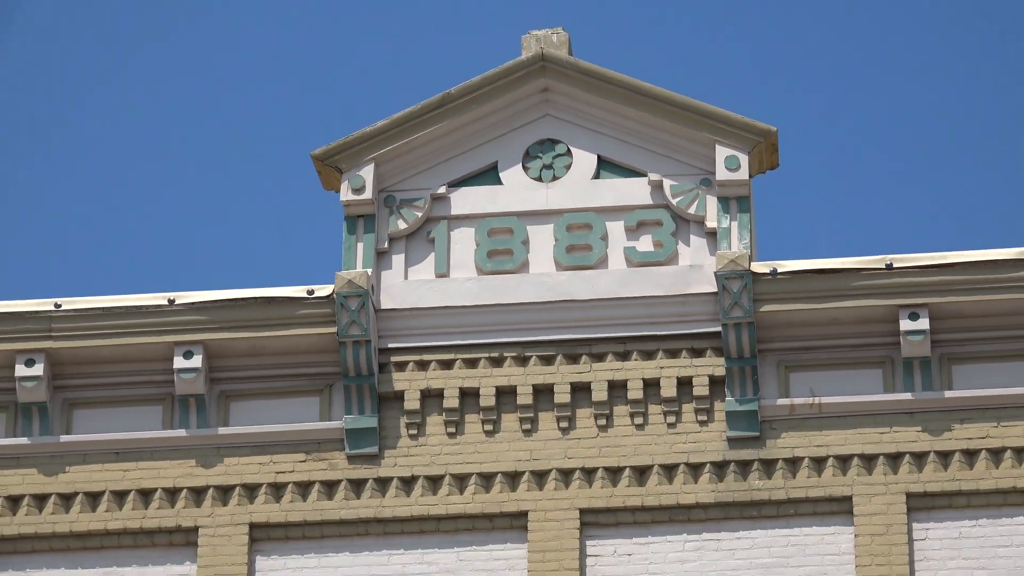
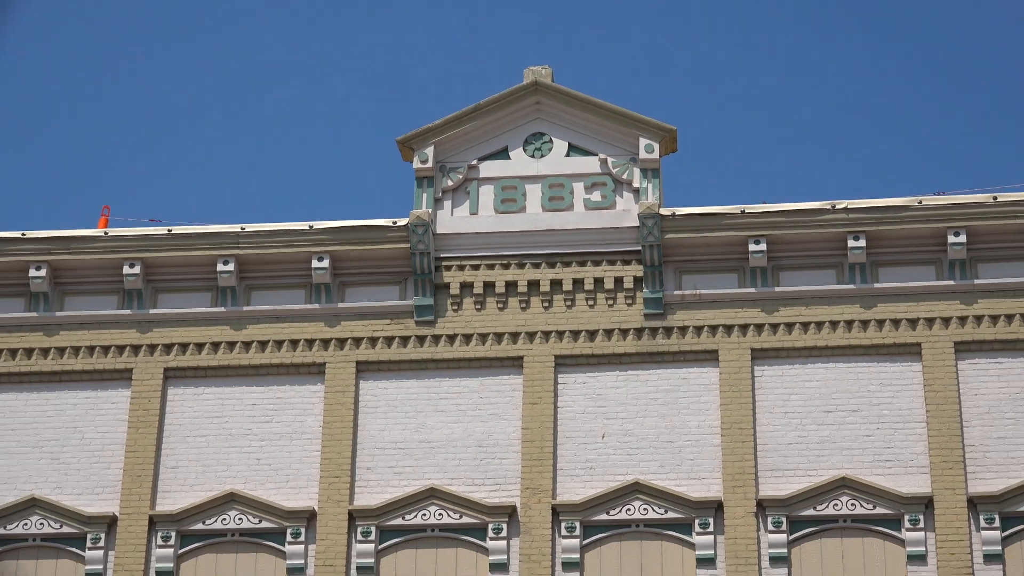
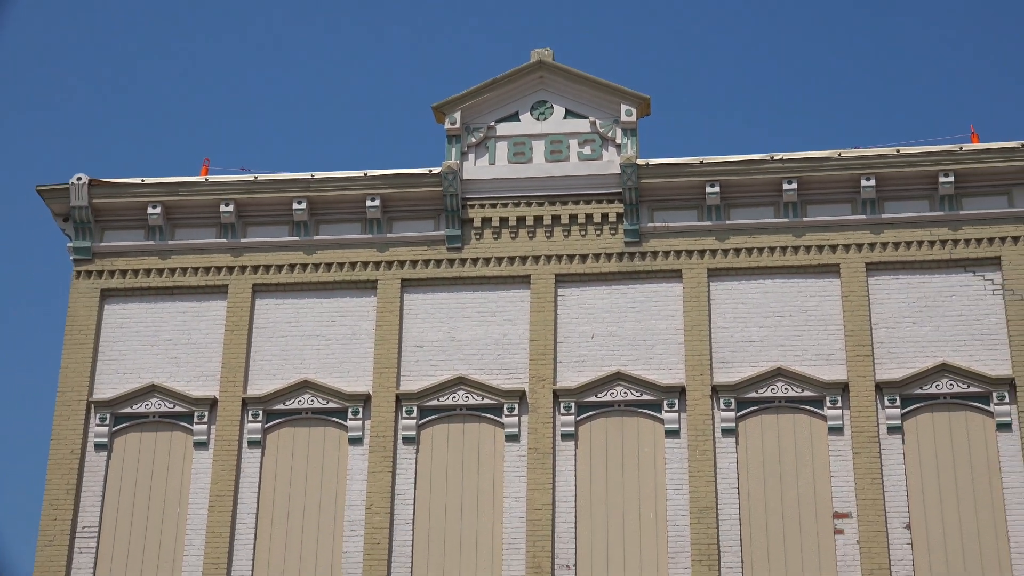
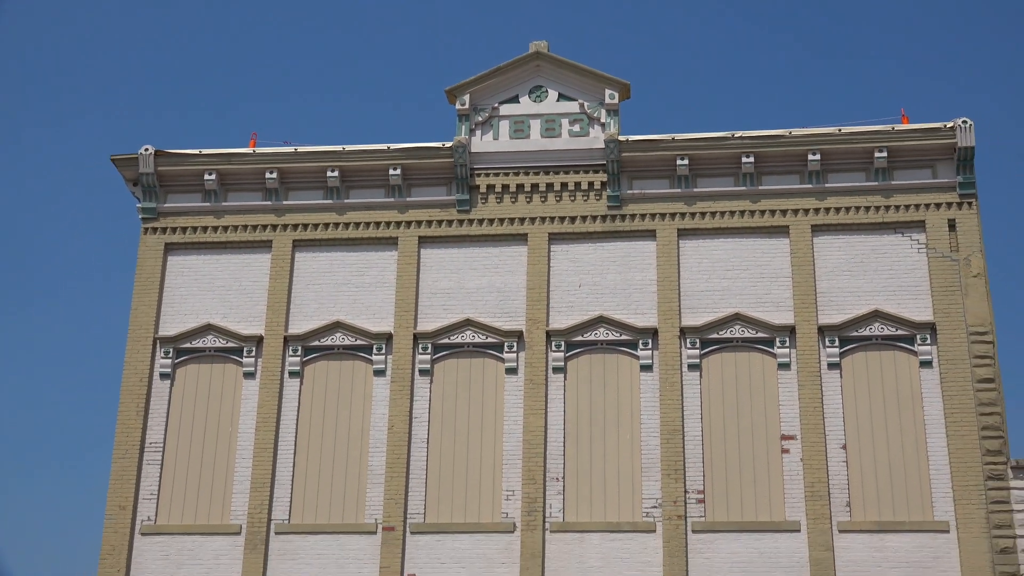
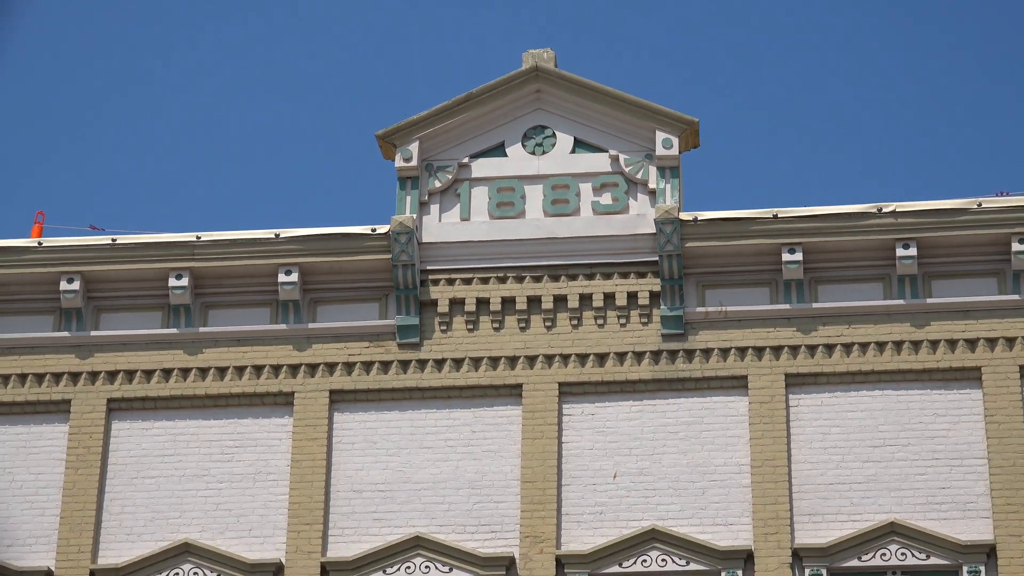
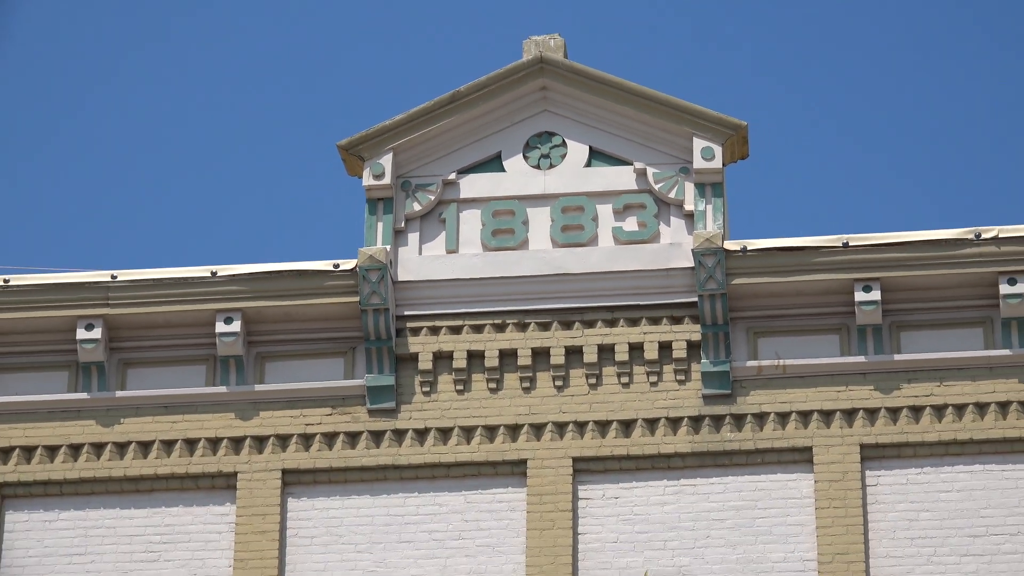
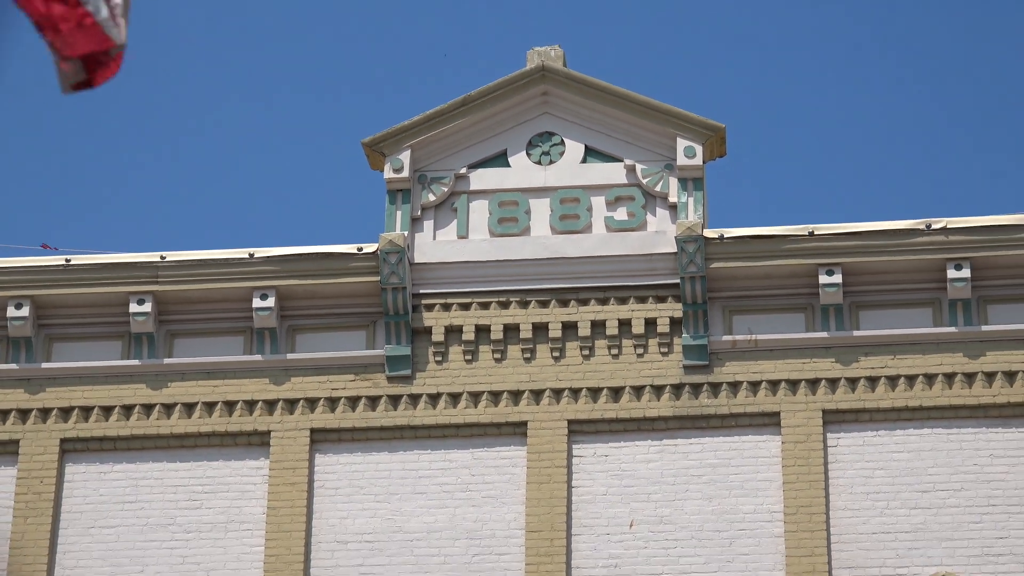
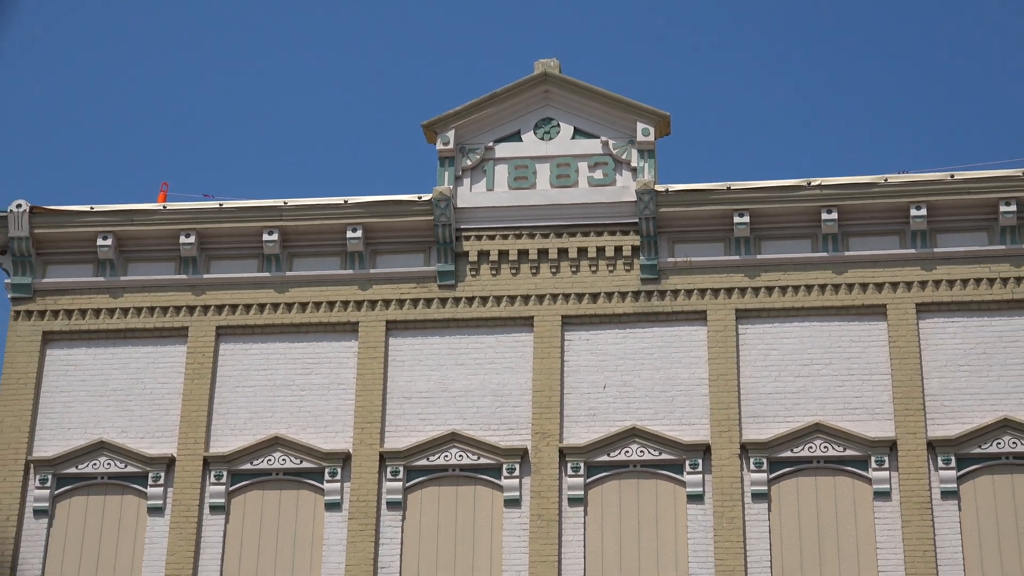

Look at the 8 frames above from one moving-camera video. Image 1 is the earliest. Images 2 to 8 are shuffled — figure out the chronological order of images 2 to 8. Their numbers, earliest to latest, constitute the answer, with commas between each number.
6, 7, 5, 2, 8, 3, 4
